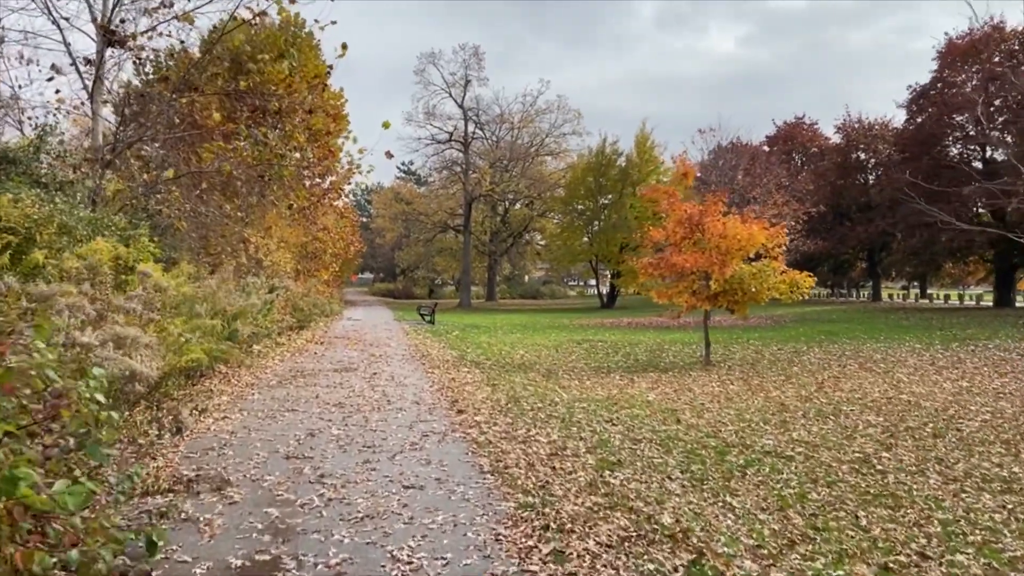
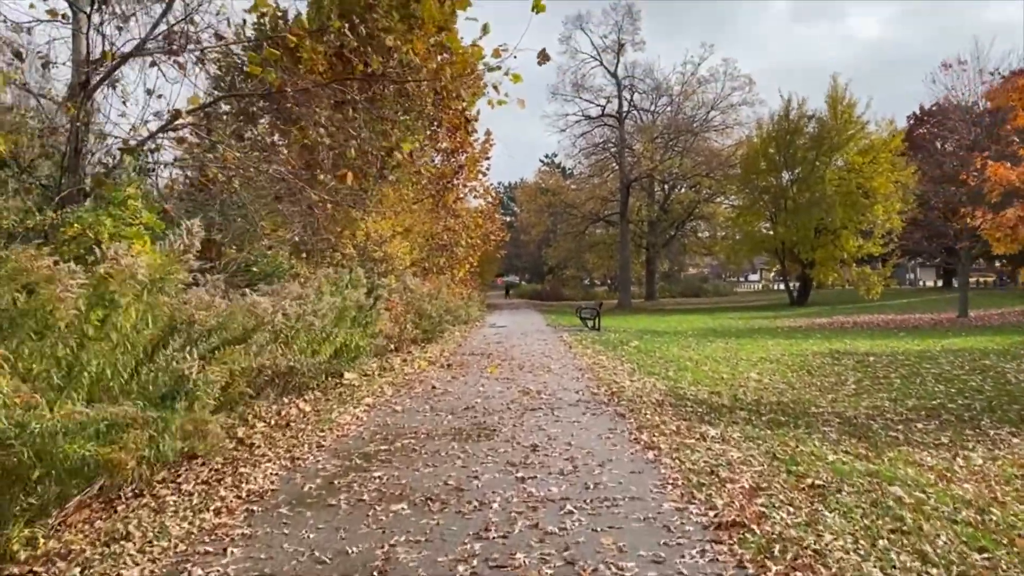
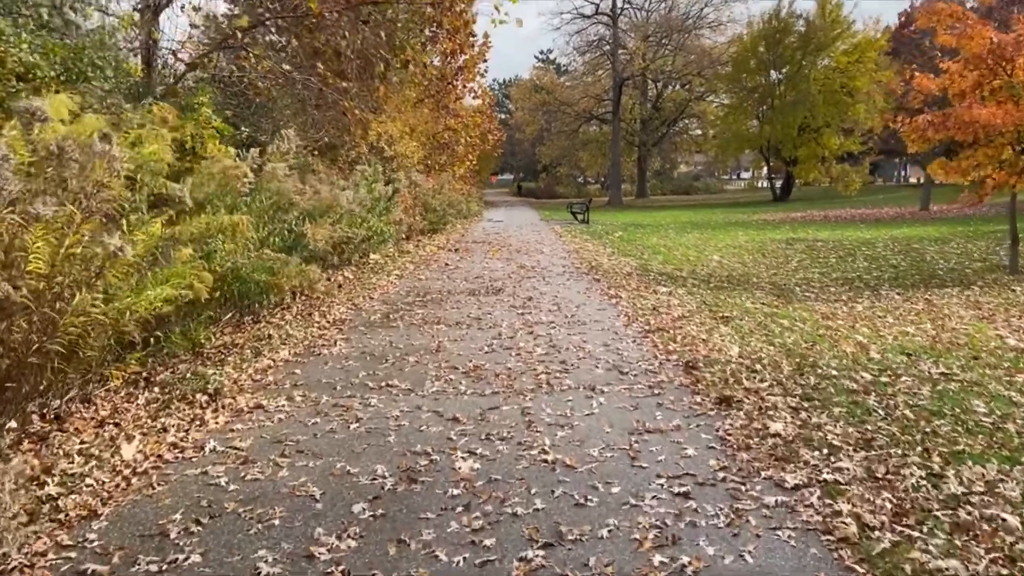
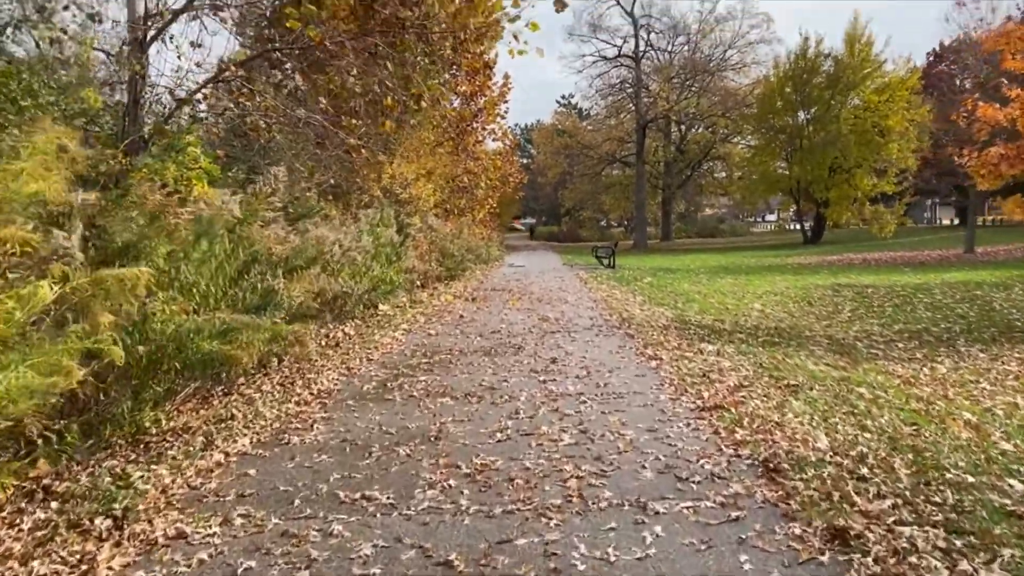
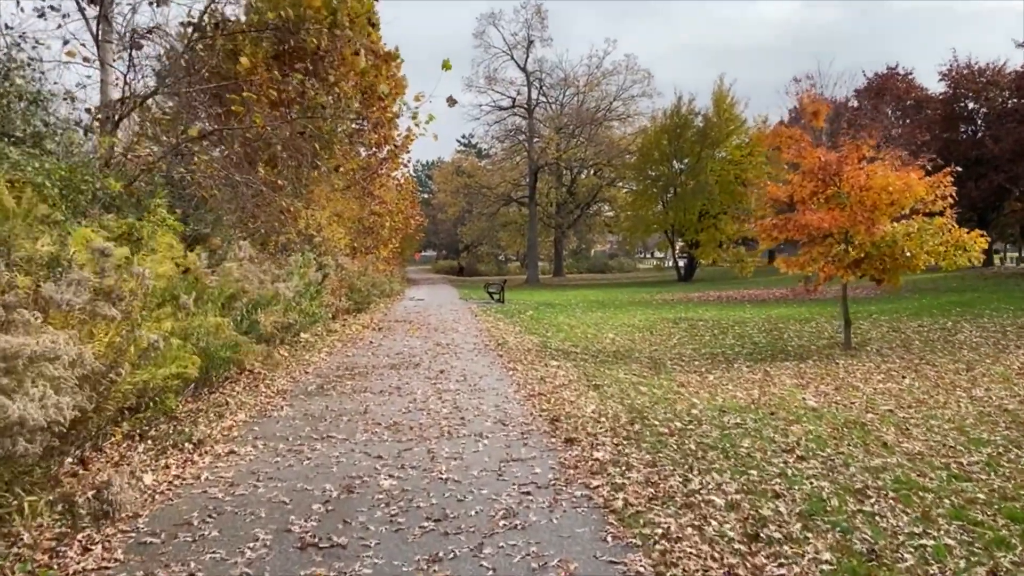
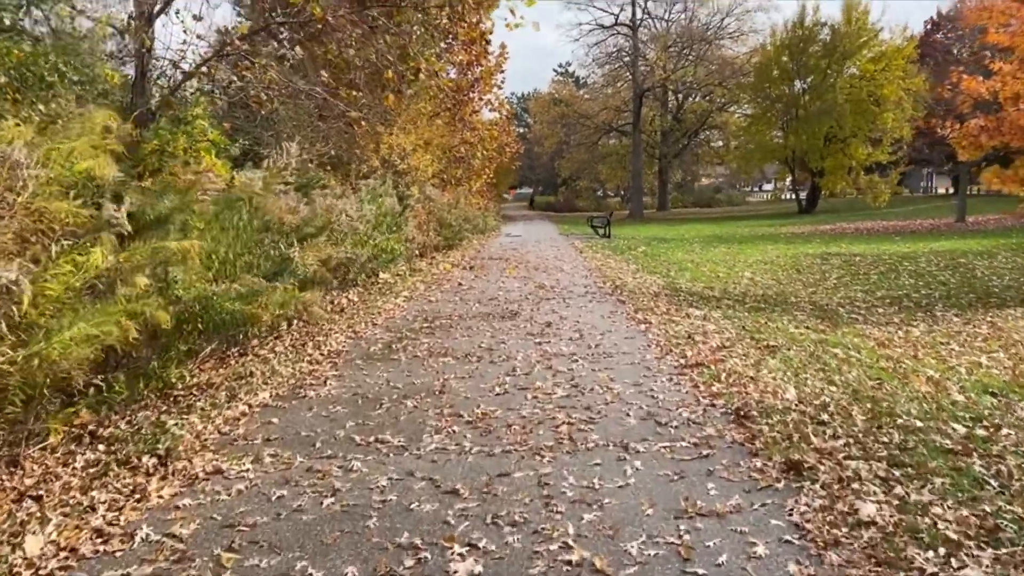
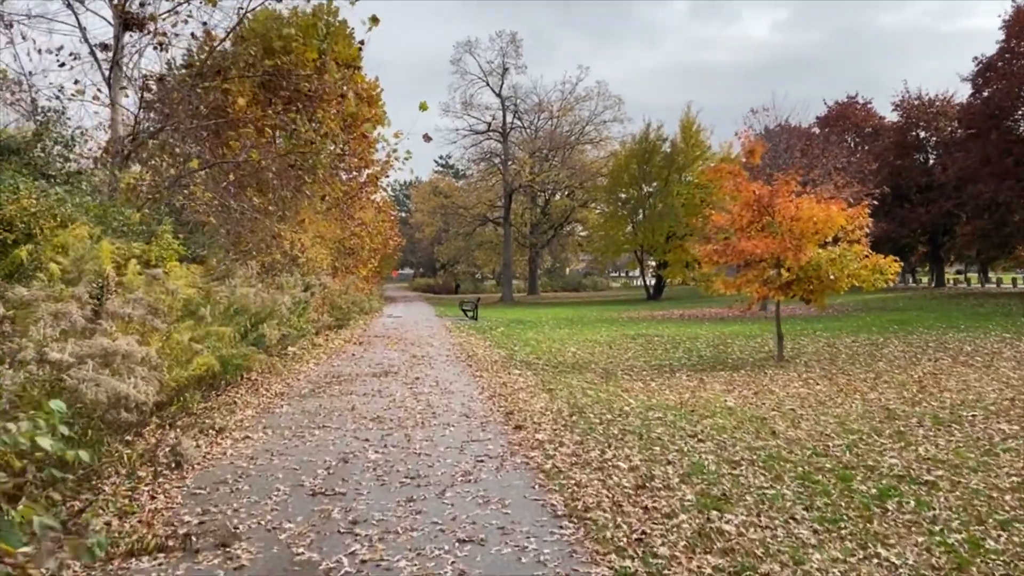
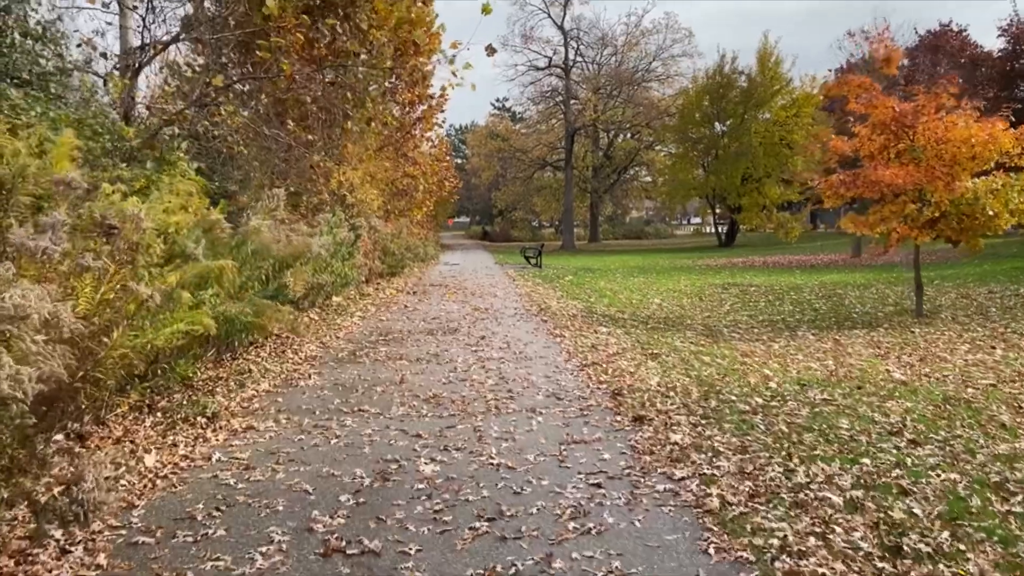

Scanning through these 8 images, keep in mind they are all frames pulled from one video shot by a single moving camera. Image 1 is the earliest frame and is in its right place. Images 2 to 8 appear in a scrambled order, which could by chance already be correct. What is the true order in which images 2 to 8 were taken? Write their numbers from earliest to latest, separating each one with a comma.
7, 5, 8, 3, 6, 4, 2
